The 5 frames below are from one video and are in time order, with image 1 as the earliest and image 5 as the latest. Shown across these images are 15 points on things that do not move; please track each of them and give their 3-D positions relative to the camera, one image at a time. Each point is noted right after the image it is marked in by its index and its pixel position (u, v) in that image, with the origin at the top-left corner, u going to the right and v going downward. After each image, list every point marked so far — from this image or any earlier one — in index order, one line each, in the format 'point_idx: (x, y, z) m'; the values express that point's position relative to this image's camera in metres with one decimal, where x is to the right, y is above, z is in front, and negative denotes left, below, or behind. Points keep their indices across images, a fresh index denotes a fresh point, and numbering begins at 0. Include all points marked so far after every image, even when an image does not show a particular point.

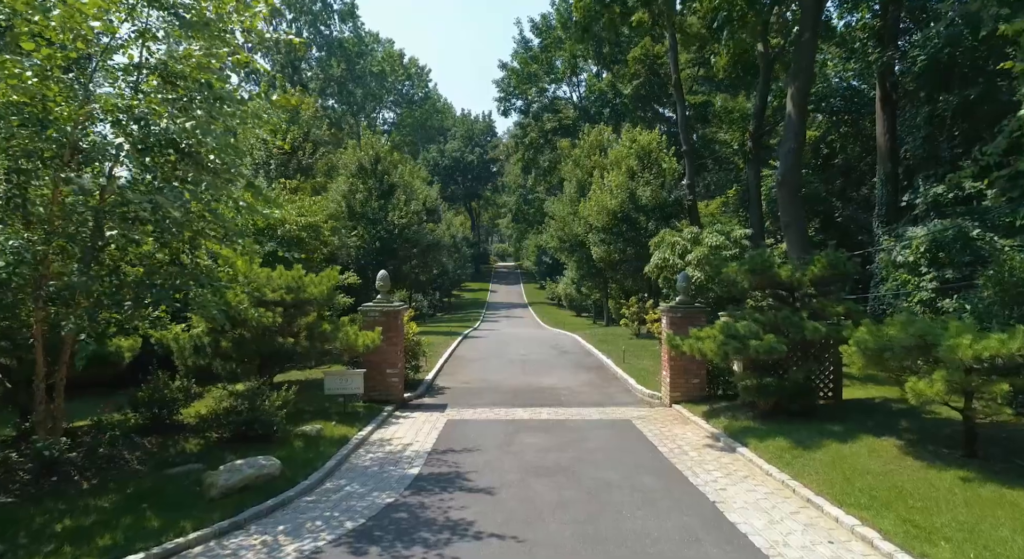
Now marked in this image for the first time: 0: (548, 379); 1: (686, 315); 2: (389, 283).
0: (+0.8, -2.2, +16.3) m
1: (+3.0, -0.6, +12.8) m
2: (-2.2, 0.0, +13.0) m
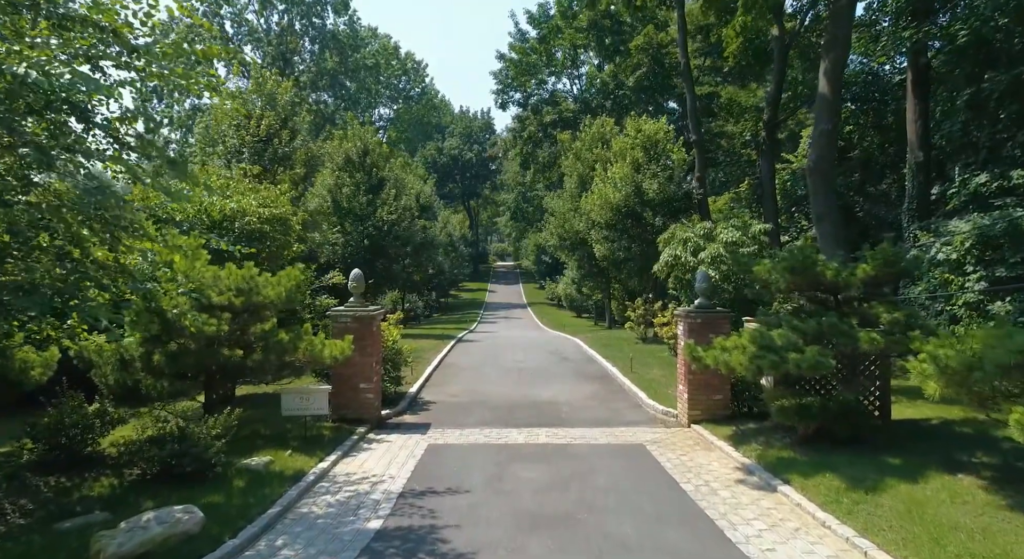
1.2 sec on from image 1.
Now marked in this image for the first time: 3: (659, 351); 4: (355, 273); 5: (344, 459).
0: (+0.7, -2.2, +14.6) m
1: (+2.9, -0.7, +11.1) m
2: (-2.3, -0.1, +11.3) m
3: (+4.0, -2.0, +19.9) m
4: (-2.5, +0.1, +11.4) m
5: (-2.1, -2.2, +9.0) m
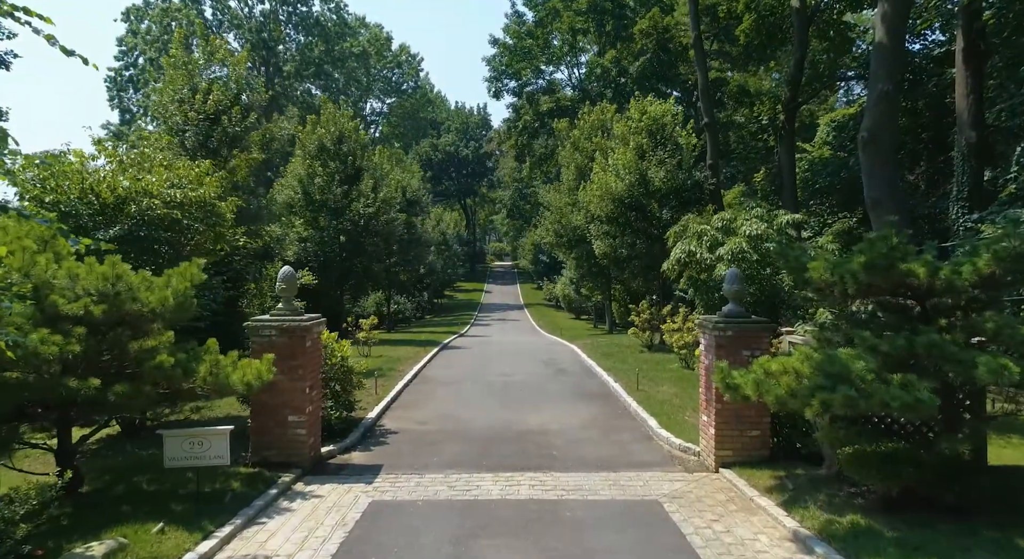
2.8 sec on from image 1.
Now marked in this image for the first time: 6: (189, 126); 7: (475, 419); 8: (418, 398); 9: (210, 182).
0: (+0.4, -2.2, +12.1) m
1: (+2.6, -0.7, +8.5) m
2: (-2.6, -0.1, +8.7) m
3: (+3.7, -2.0, +17.3) m
4: (-2.7, +0.1, +8.8) m
5: (-2.4, -2.2, +6.5) m
6: (-7.1, +3.3, +15.9) m
7: (-0.6, -2.2, +11.7) m
8: (-1.8, -2.2, +13.5) m
9: (-4.5, +1.4, +11.0) m
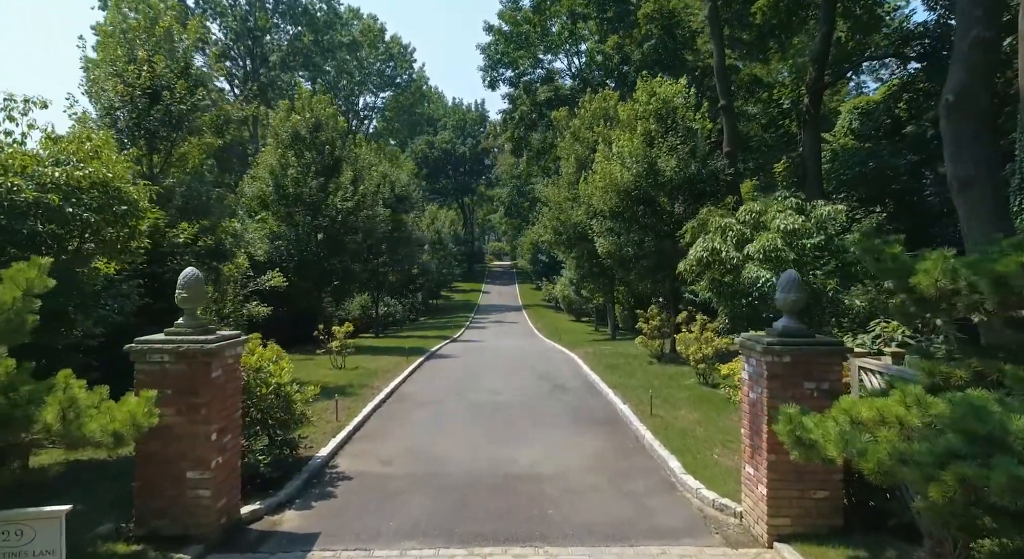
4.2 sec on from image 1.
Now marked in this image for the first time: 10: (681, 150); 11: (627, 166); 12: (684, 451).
0: (+0.2, -2.3, +9.8) m
1: (+2.5, -0.7, +6.3) m
2: (-2.8, -0.1, +6.5) m
3: (+3.5, -2.0, +15.1) m
4: (-2.9, 0.0, +6.6) m
5: (-2.5, -2.3, +4.2) m
6: (-7.2, +3.3, +13.7) m
7: (-0.8, -2.3, +9.5) m
8: (-1.9, -2.3, +11.3) m
9: (-4.7, +1.4, +8.7) m
10: (+4.2, +3.2, +18.1) m
11: (+2.9, +2.9, +18.3) m
12: (+2.2, -2.1, +9.2) m
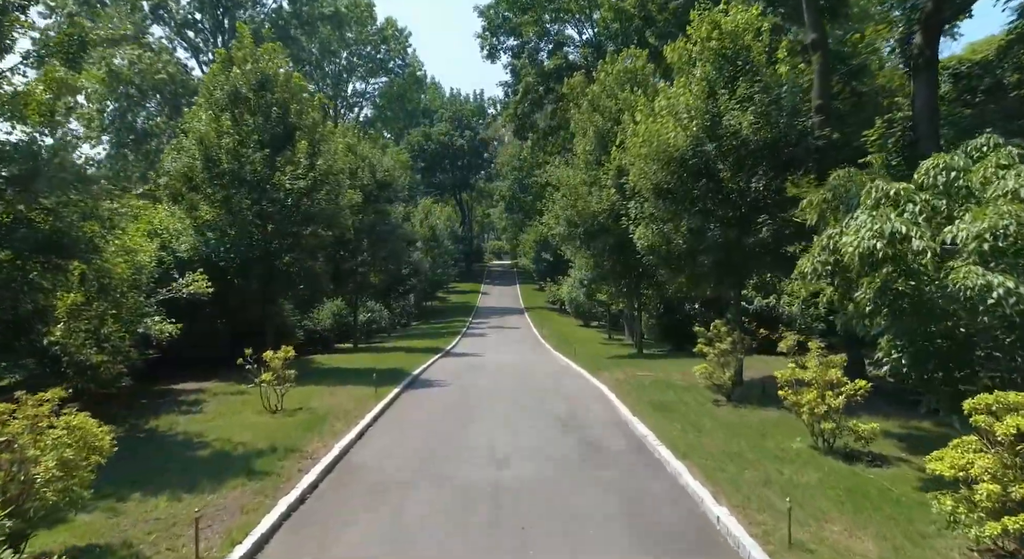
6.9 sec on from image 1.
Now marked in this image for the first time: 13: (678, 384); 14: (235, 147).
0: (+0.4, -2.4, +4.6) m
1: (+2.6, -0.8, +1.0) m
2: (-2.7, -0.2, +1.2) m
3: (+3.7, -2.1, +9.8) m
4: (-2.8, -0.1, +1.3) m
5: (-2.4, -2.4, -1.0) m
6: (-7.1, +3.2, +8.4) m
7: (-0.6, -2.4, +4.2) m
8: (-1.8, -2.3, +6.0) m
9: (-4.6, +1.3, +3.5) m
10: (+4.3, +3.1, +12.9) m
11: (+3.0, +2.8, +13.1) m
12: (+2.3, -2.2, +4.0) m
13: (+3.4, -2.1, +15.1) m
14: (-6.4, +3.1, +16.9) m
